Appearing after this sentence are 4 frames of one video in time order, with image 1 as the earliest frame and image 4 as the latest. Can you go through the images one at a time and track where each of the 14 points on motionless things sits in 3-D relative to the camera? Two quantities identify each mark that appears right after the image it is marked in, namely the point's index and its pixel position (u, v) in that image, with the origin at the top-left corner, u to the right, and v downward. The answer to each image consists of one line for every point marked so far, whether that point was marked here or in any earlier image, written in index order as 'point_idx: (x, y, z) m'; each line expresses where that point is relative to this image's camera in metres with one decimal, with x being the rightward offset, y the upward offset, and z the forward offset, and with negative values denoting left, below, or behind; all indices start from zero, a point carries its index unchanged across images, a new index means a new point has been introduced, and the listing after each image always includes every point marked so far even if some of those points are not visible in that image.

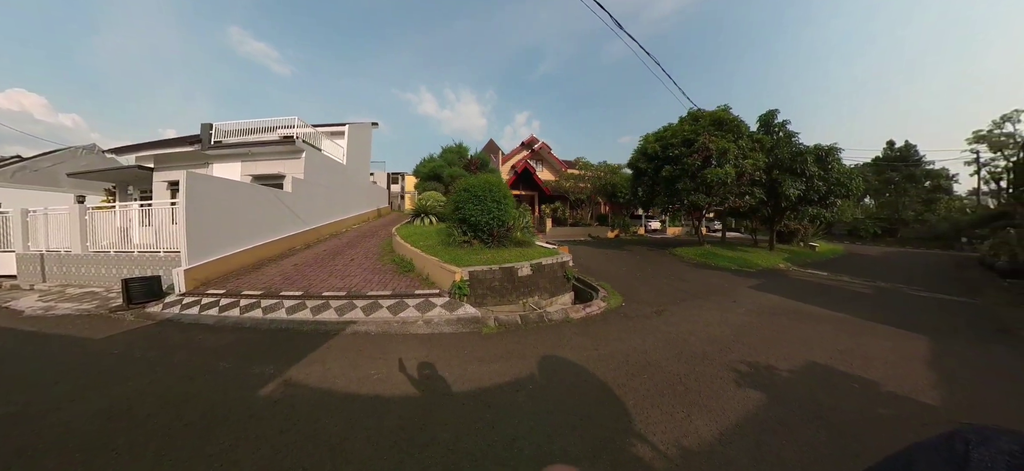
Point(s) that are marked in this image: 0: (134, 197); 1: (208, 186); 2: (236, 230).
0: (-14.0, +1.4, +9.9) m
1: (-6.9, +1.1, +5.8) m
2: (-6.8, +0.1, +6.4) m
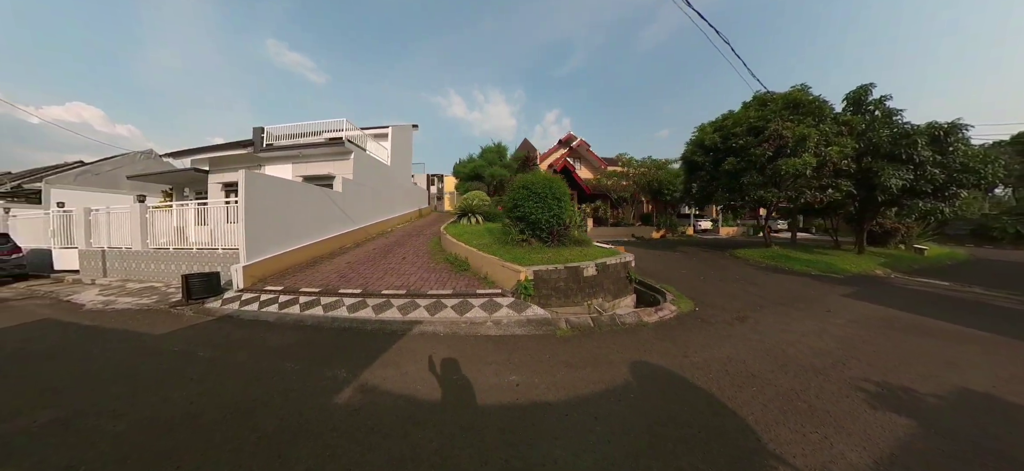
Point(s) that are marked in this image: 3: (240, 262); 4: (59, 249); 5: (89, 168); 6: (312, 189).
0: (-12.5, +1.5, +10.2) m
1: (-5.6, +1.1, +5.8) m
2: (-5.4, +0.1, +6.3) m
3: (-5.8, -0.6, +5.6) m
4: (-13.0, -0.4, +7.3) m
5: (-18.8, +2.9, +11.5) m
6: (-5.4, +1.2, +6.9) m
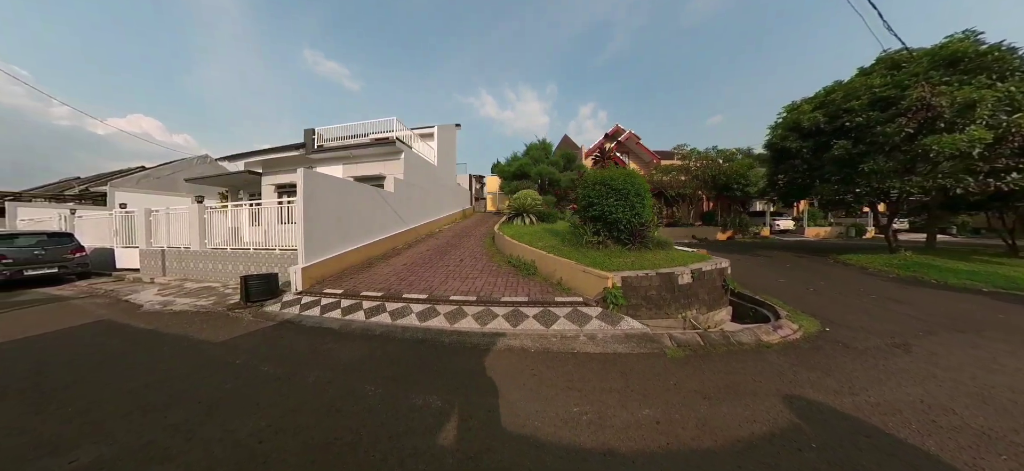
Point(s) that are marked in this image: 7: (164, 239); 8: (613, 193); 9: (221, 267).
0: (-10.7, +1.4, +10.4) m
1: (-4.1, +1.1, +5.5) m
2: (-3.9, +0.1, +6.1) m
3: (-4.3, -0.6, +5.3) m
4: (-11.4, -0.4, +7.4) m
5: (-16.9, +2.9, +12.1) m
6: (-3.8, +1.2, +6.6) m
7: (-9.6, -0.1, +7.1) m
8: (+2.0, +0.8, +4.9) m
9: (-7.3, -0.8, +6.5) m
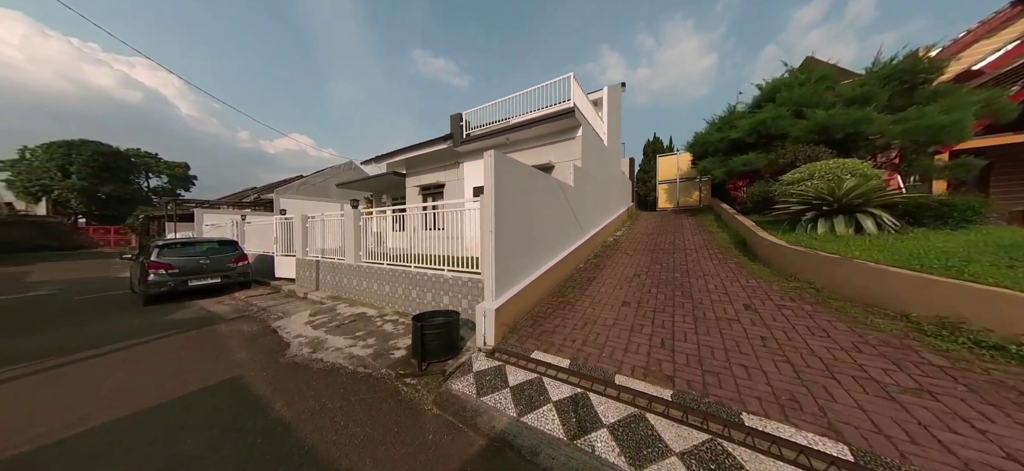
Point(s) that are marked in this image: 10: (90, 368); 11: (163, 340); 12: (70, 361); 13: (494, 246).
0: (-5.0, +1.3, +10.0) m
1: (0.0, +0.9, +3.4) m
2: (+0.3, -0.1, +3.9) m
3: (-0.3, -0.8, +3.3) m
4: (-6.5, -0.5, +7.3) m
5: (-10.4, +2.9, +13.3) m
6: (+0.6, +1.0, +4.4) m
7: (-4.8, -0.3, +6.5) m
8: (+5.6, +0.5, +1.0) m
9: (-2.8, -1.0, +5.3) m
10: (-4.9, -1.5, +3.0) m
11: (-5.0, -1.5, +3.7) m
12: (-5.3, -1.5, +3.1) m
13: (-0.2, -0.1, +3.2) m
